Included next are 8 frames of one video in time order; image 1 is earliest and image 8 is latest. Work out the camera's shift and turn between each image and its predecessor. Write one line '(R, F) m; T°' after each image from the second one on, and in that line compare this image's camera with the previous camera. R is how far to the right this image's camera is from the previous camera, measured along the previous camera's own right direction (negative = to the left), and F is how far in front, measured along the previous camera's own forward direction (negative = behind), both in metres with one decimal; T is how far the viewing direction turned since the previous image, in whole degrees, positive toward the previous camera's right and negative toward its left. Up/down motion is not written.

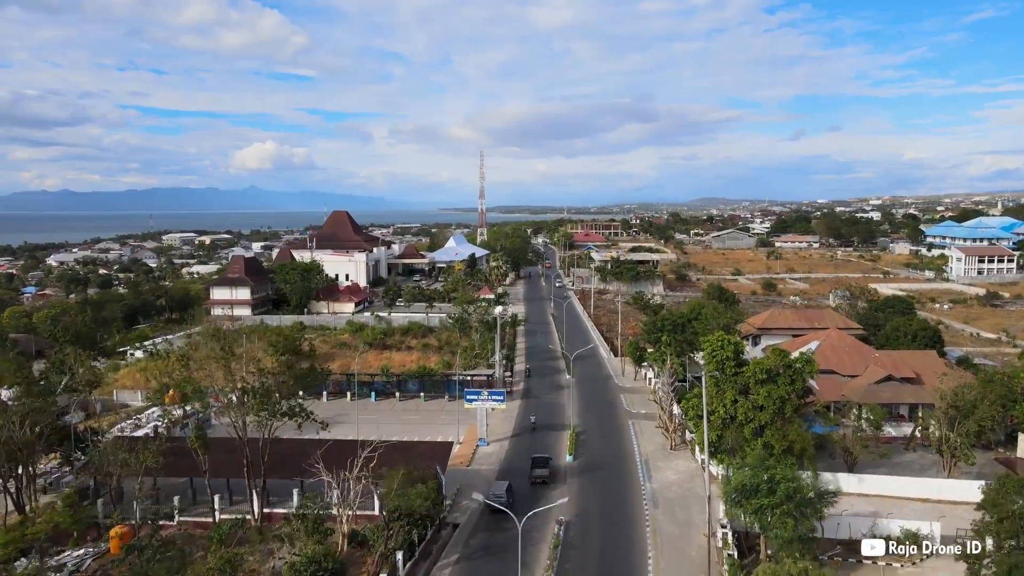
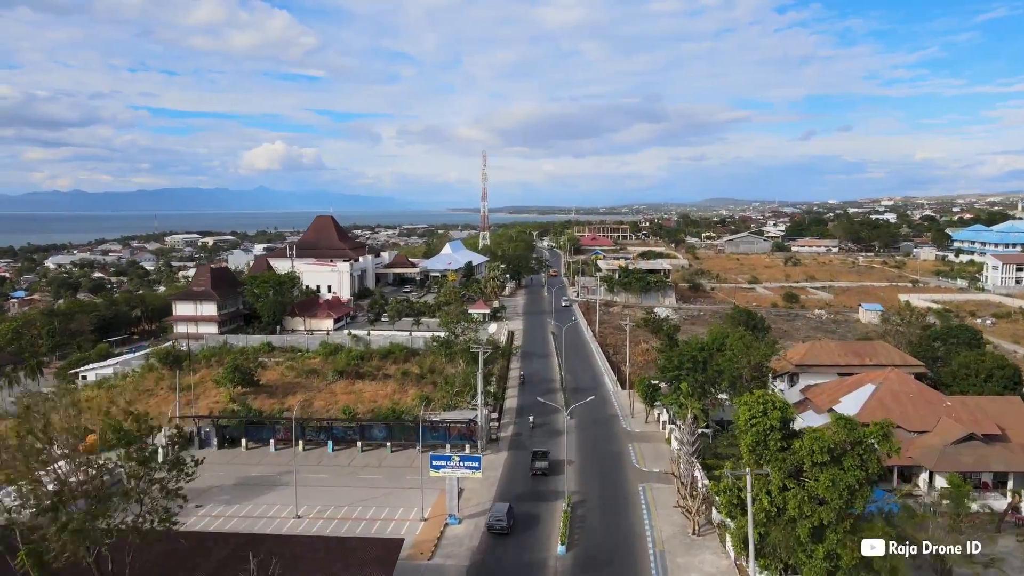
(+0.8, +4.8) m; -1°
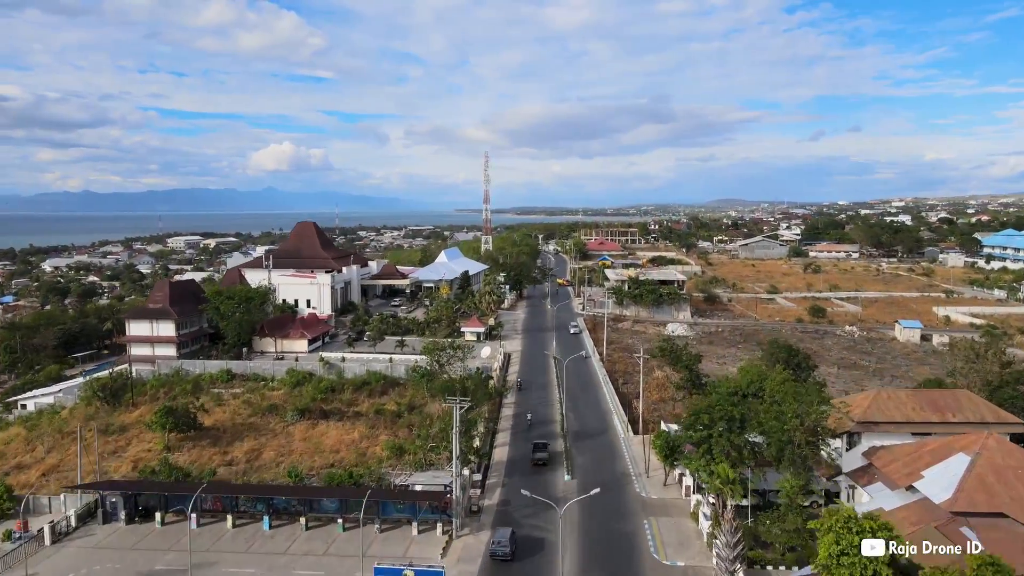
(+0.6, +4.8) m; -1°
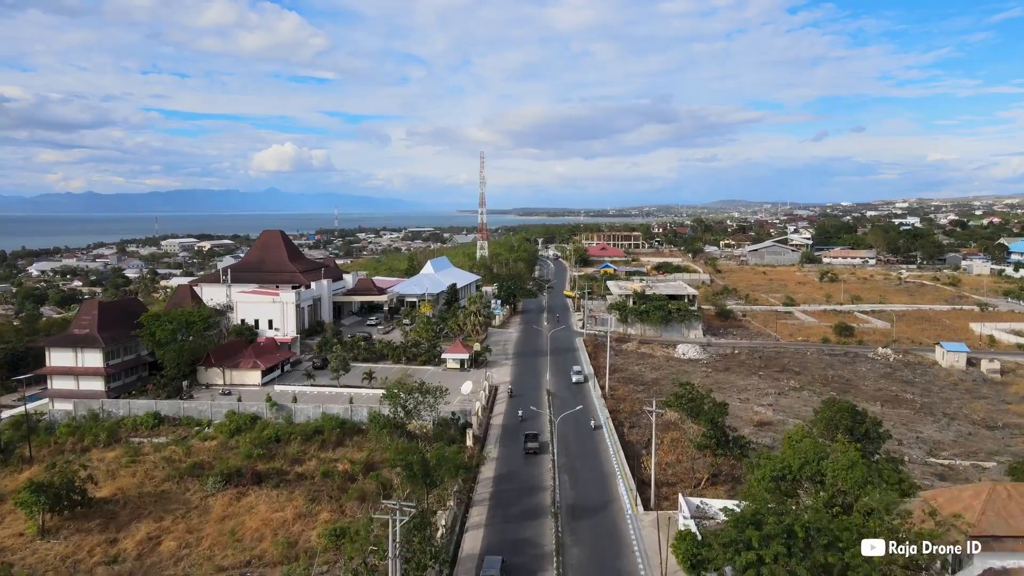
(+0.7, +5.4) m; 0°
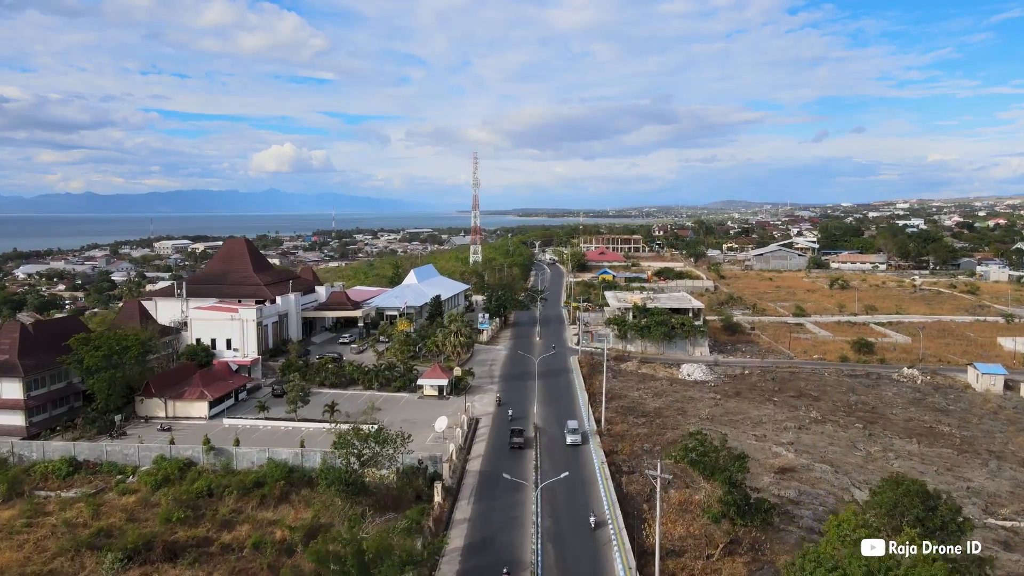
(+0.7, +4.0) m; 0°
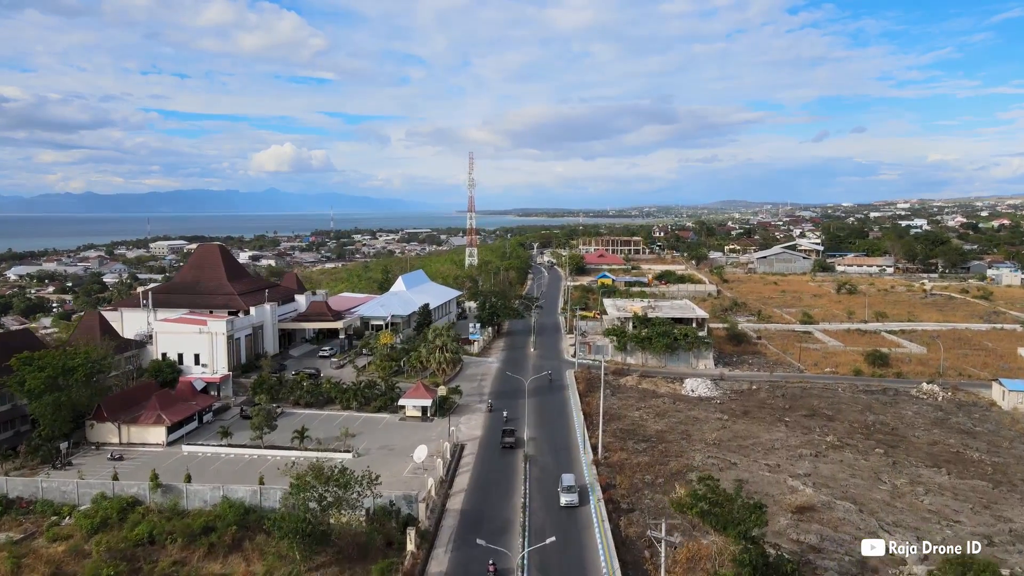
(+0.5, +2.6) m; 0°
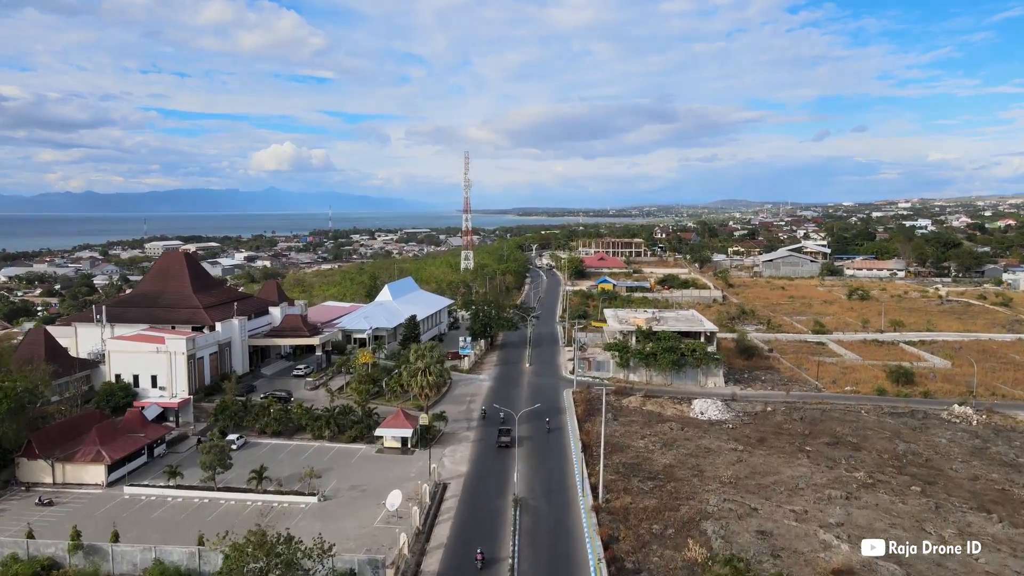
(+0.4, +3.2) m; 0°
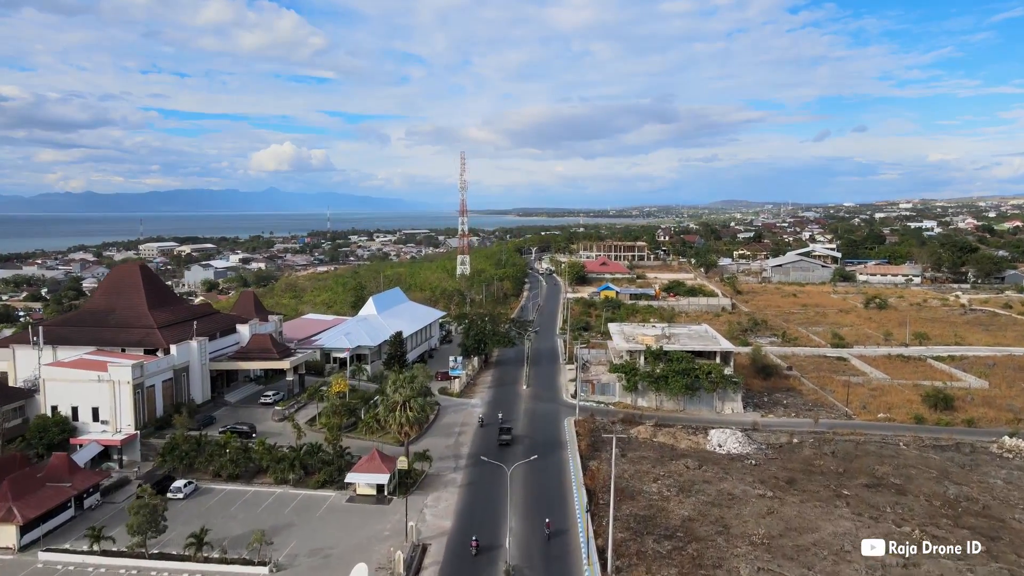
(+0.2, +3.7) m; 0°
